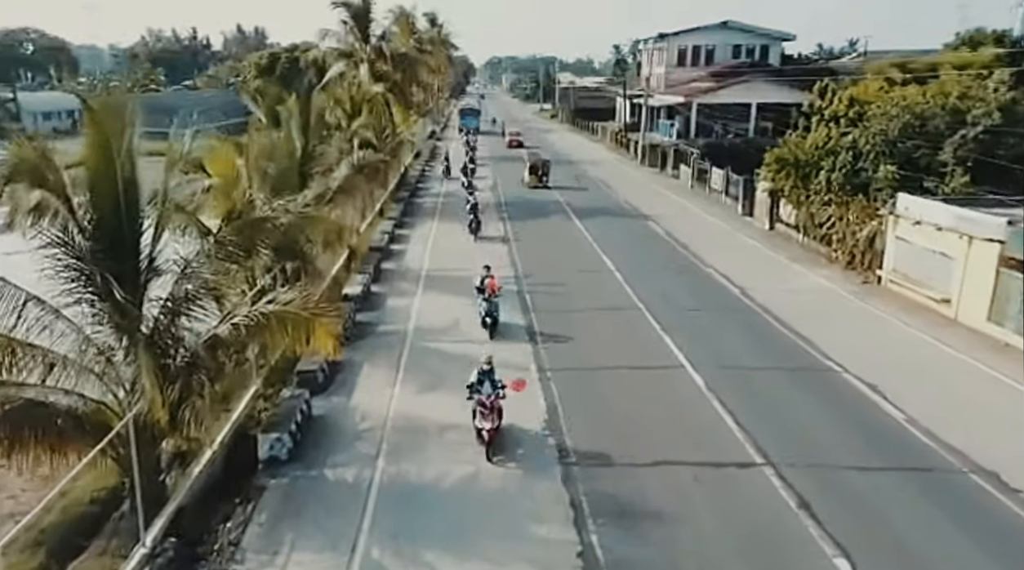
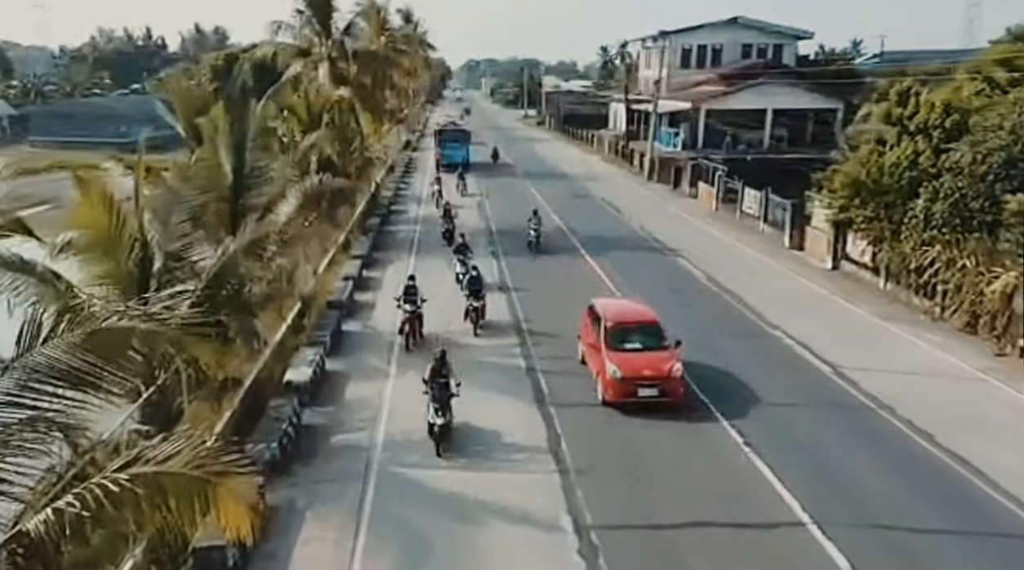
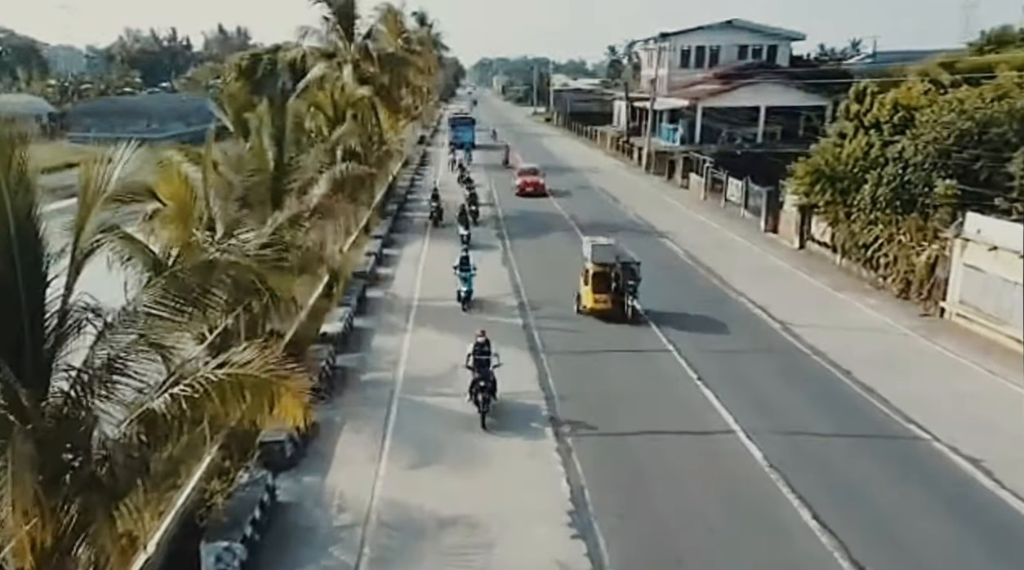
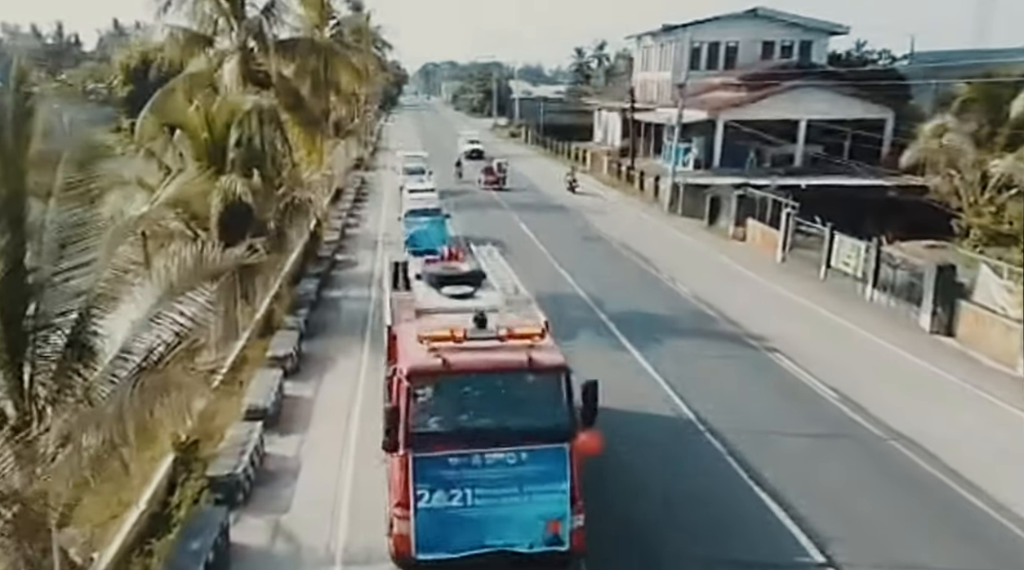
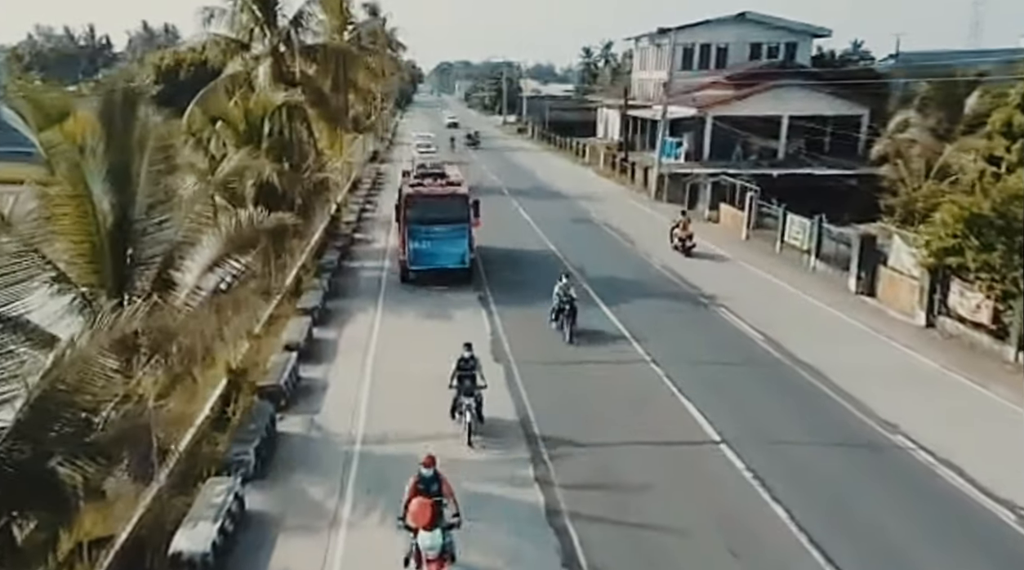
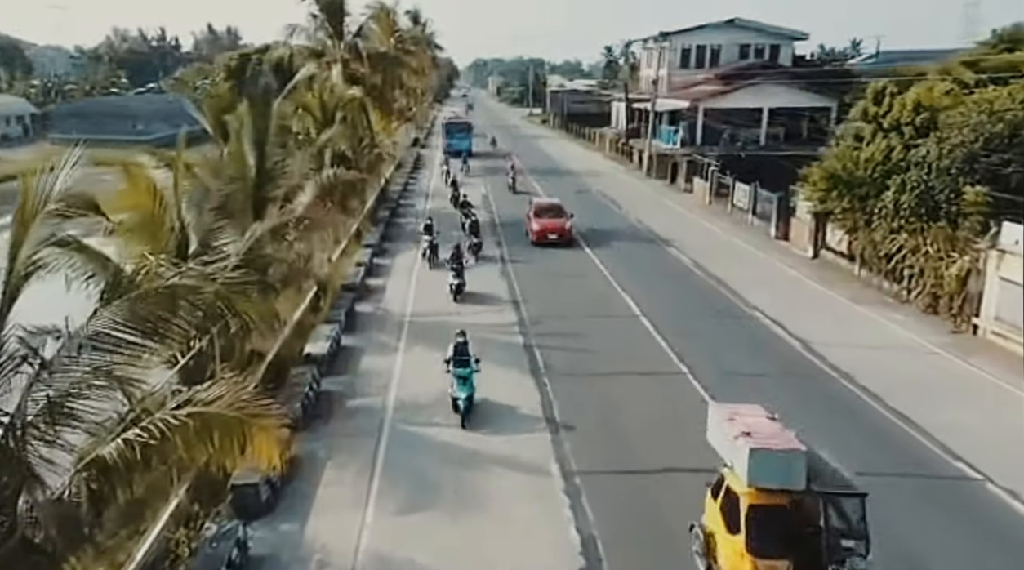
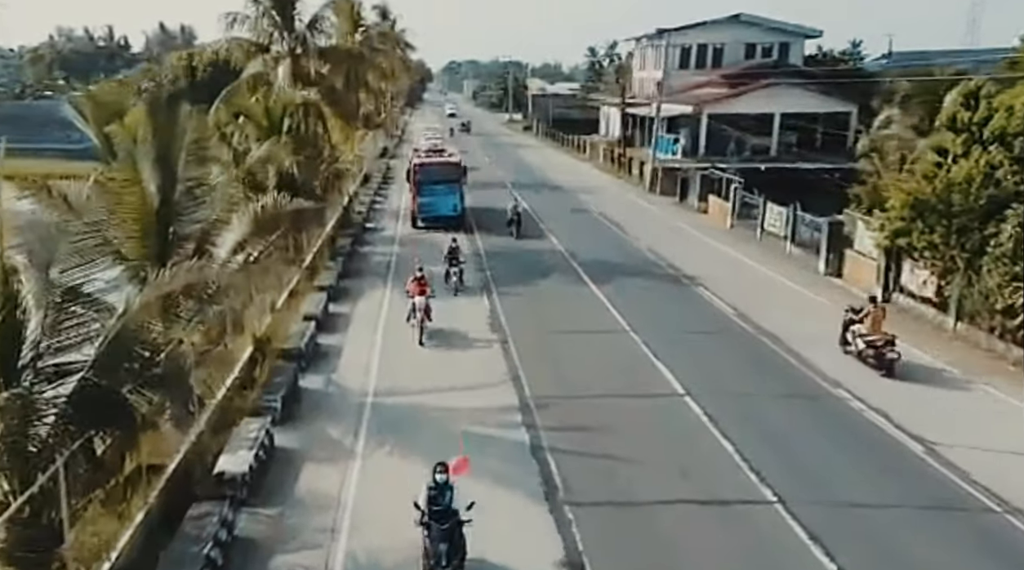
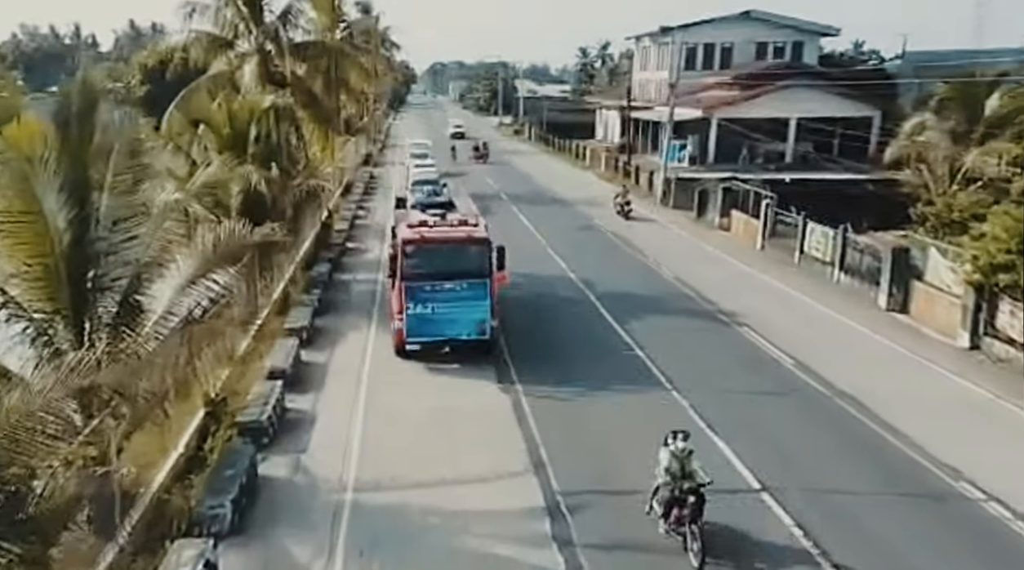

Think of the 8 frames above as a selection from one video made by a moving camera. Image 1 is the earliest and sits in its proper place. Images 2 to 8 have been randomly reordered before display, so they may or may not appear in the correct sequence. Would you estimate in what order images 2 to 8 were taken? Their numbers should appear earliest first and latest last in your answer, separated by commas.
3, 6, 2, 7, 5, 8, 4
